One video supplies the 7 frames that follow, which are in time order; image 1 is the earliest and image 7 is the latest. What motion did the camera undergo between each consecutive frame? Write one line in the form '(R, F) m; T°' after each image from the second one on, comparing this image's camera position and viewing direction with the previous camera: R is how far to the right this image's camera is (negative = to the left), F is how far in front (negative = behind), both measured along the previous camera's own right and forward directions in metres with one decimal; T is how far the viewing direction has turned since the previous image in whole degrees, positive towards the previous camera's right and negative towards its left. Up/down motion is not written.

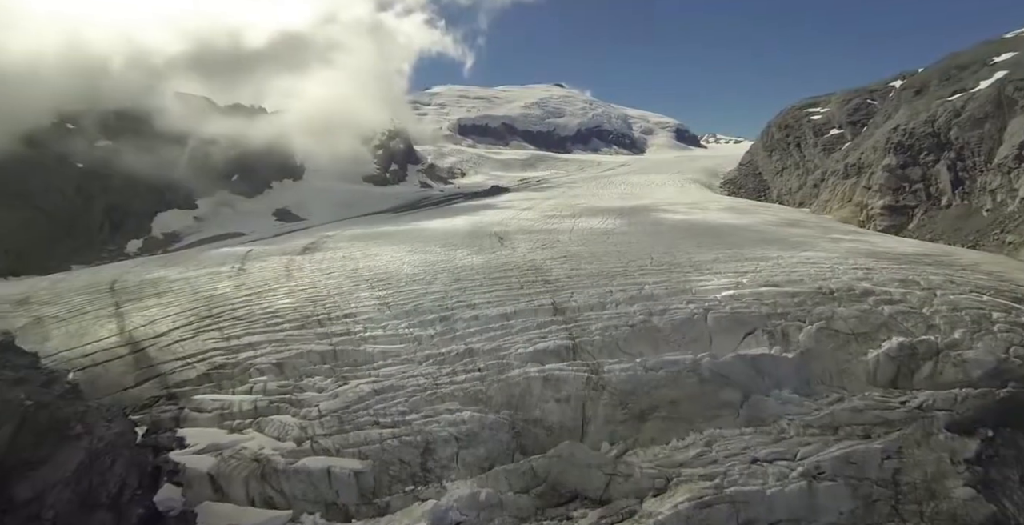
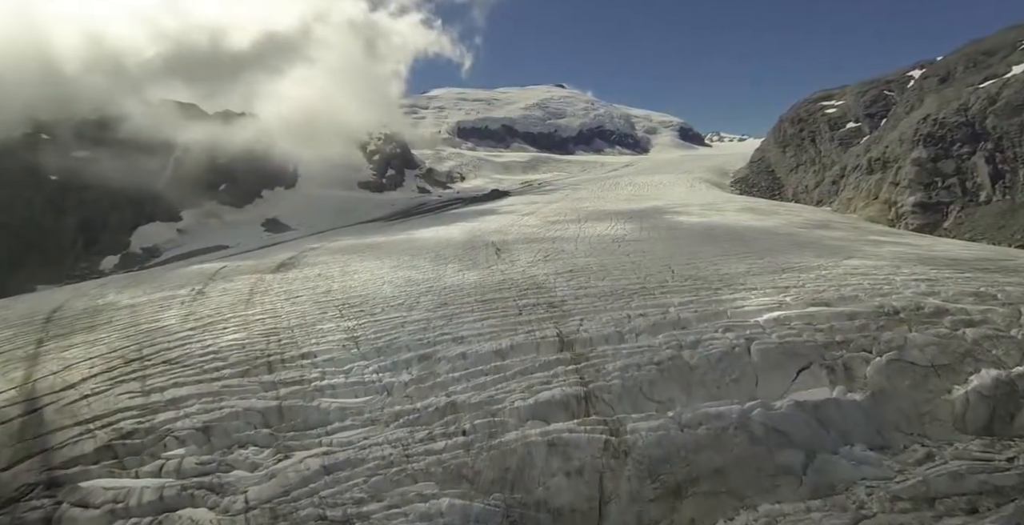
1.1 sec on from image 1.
(+0.2, +2.3) m; 0°
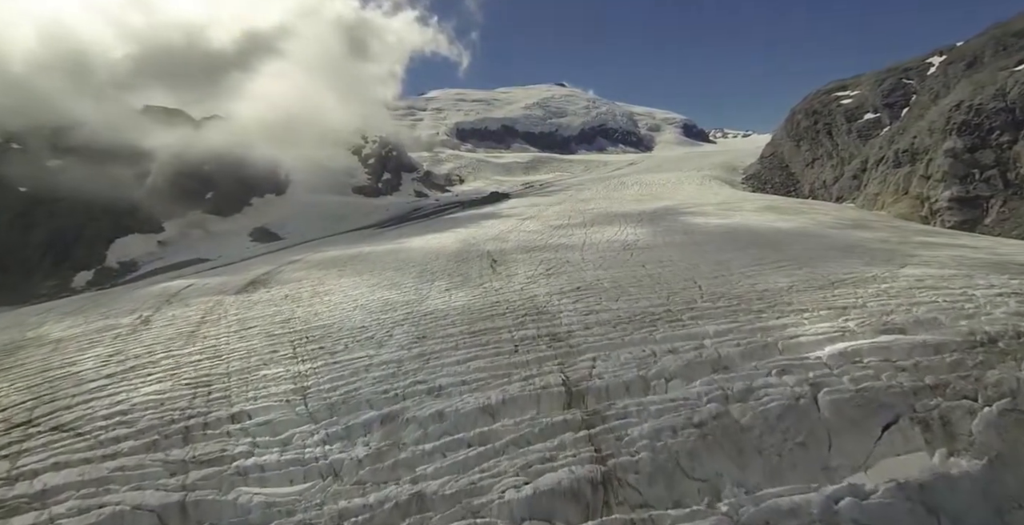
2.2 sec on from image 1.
(+0.2, +2.2) m; 0°
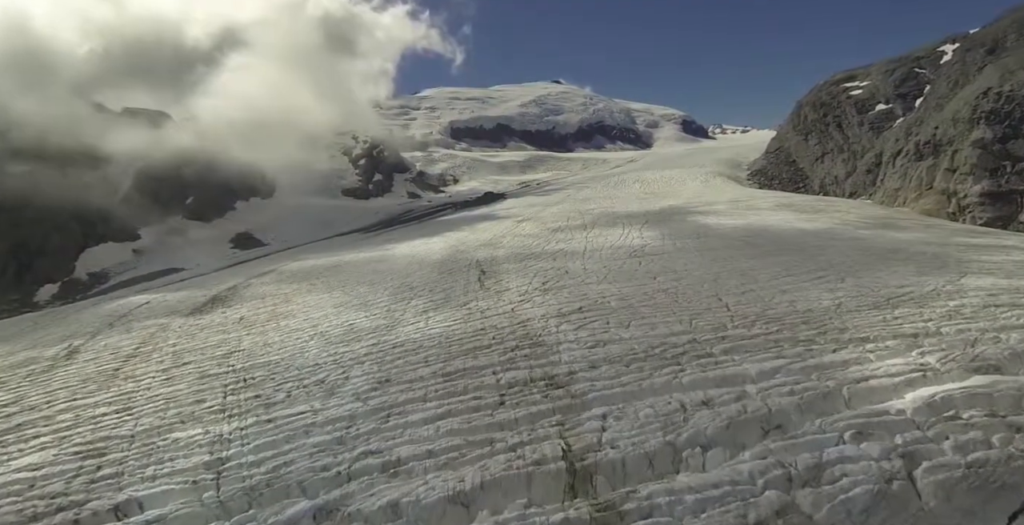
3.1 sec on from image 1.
(+0.2, +2.0) m; 0°
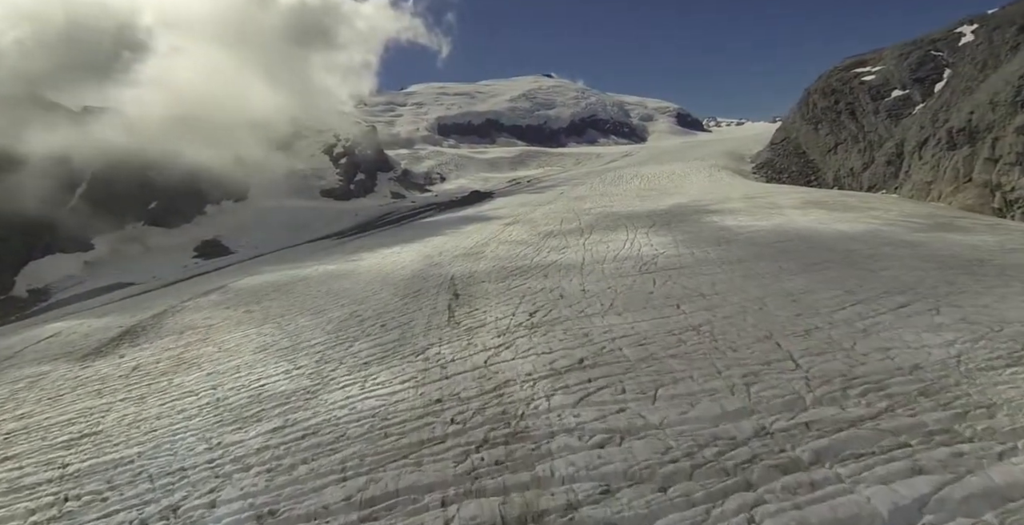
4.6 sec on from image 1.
(+0.3, +2.9) m; +1°
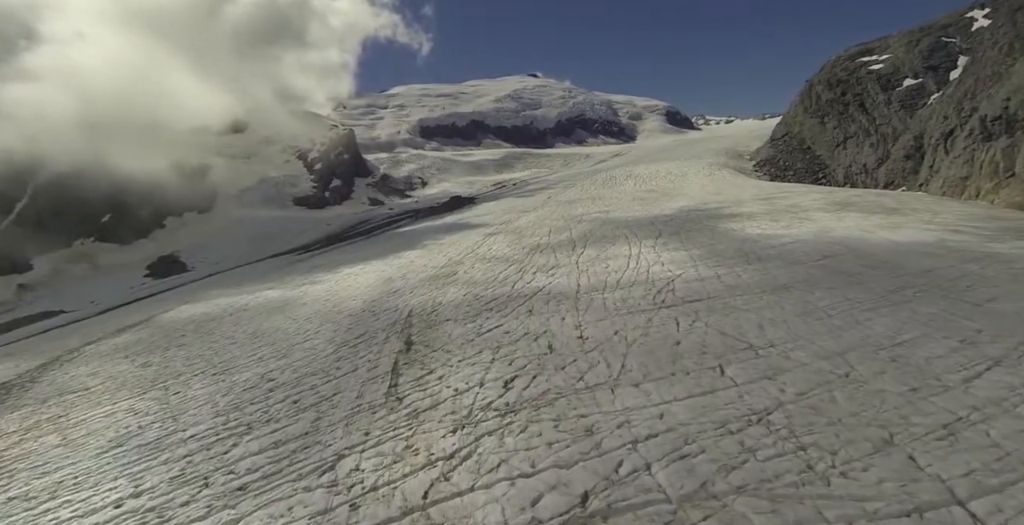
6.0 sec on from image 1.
(+0.3, +2.9) m; +1°
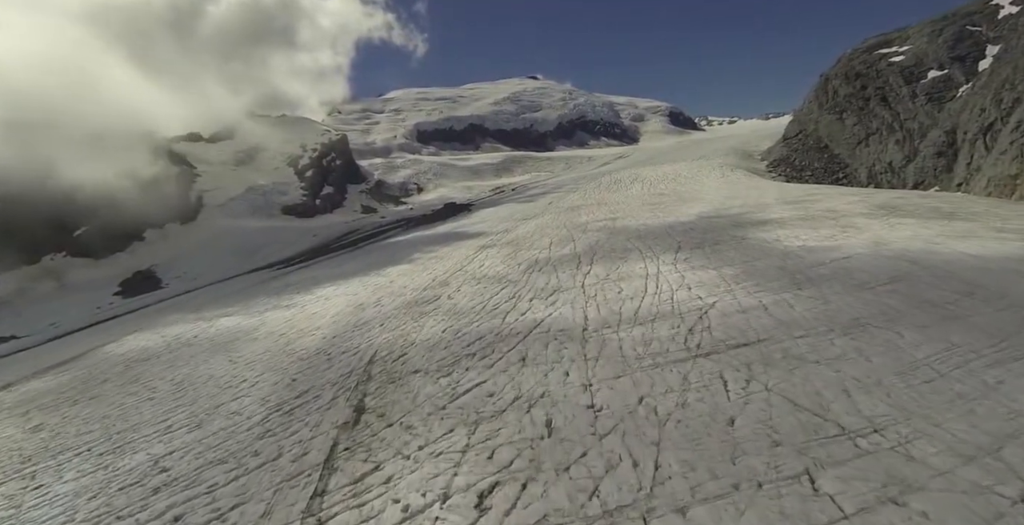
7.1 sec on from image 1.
(+0.2, +2.2) m; 0°
